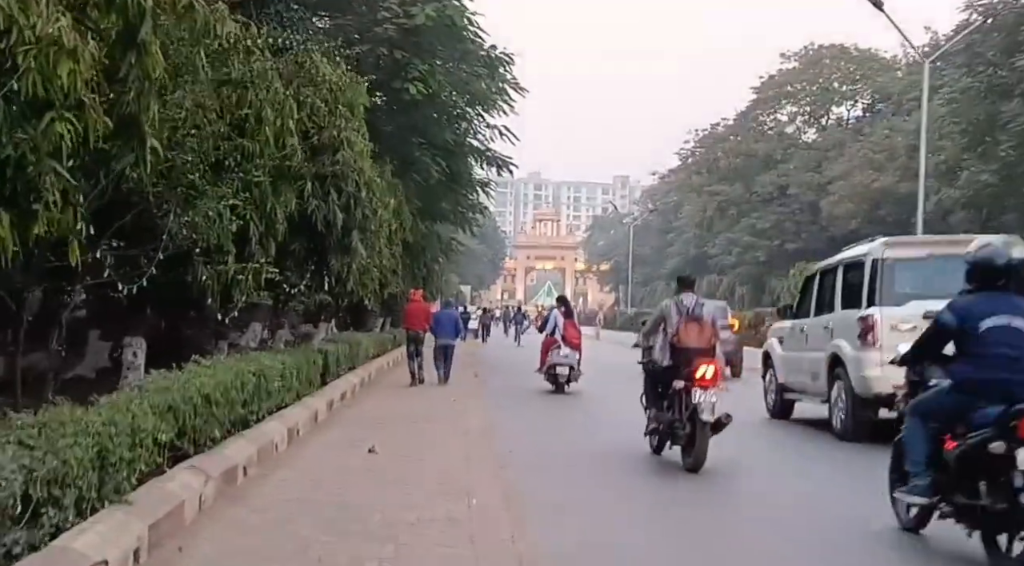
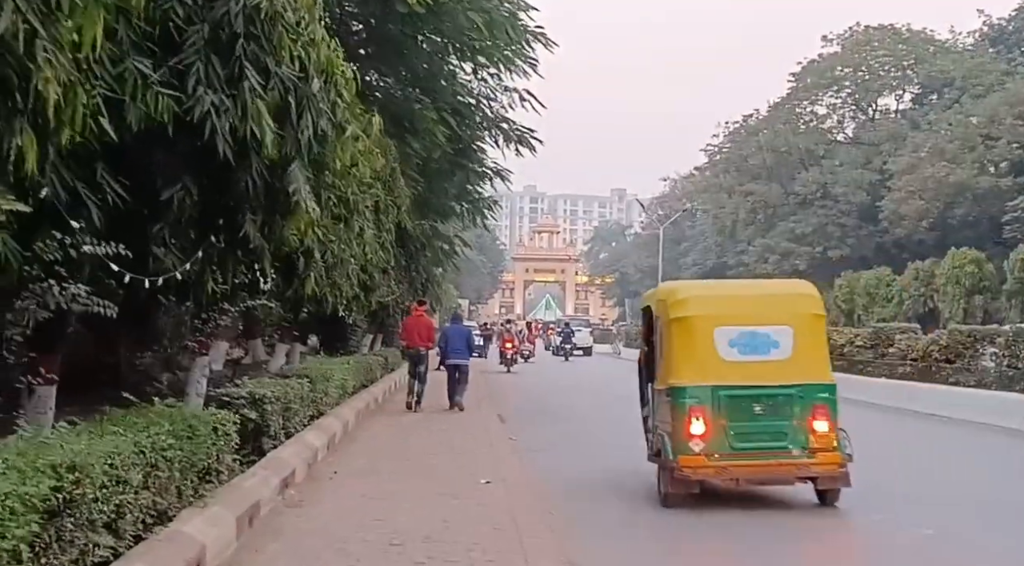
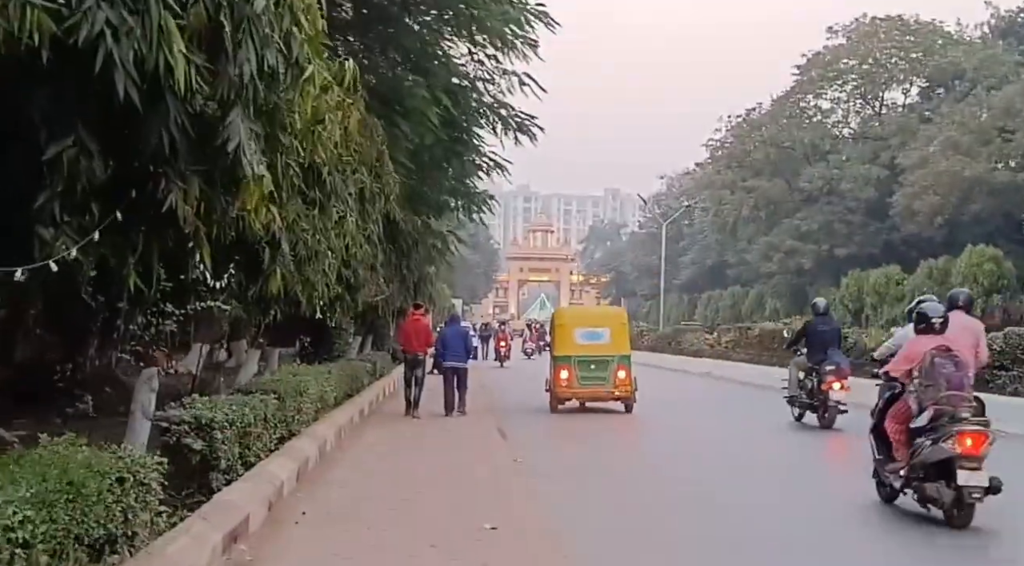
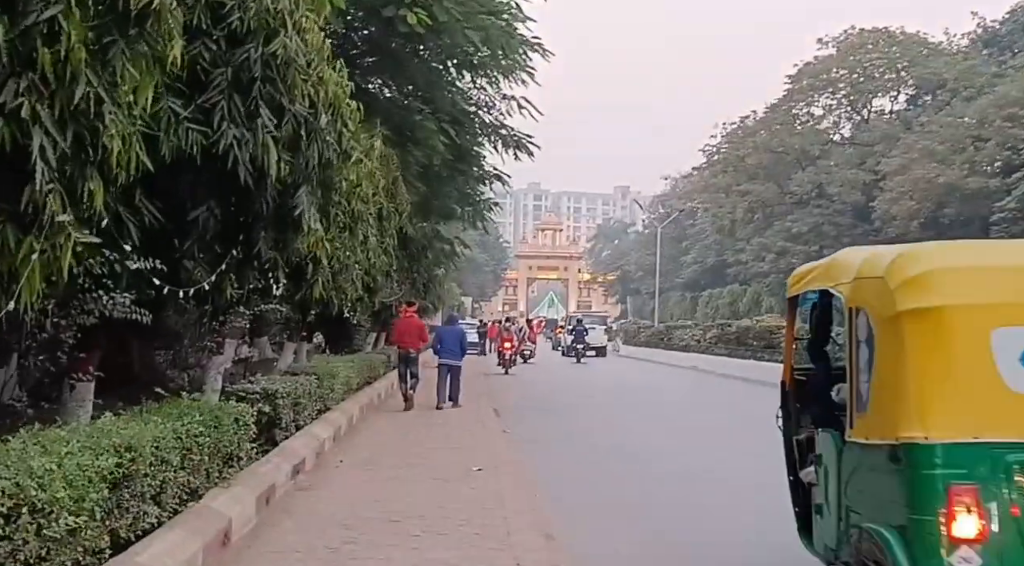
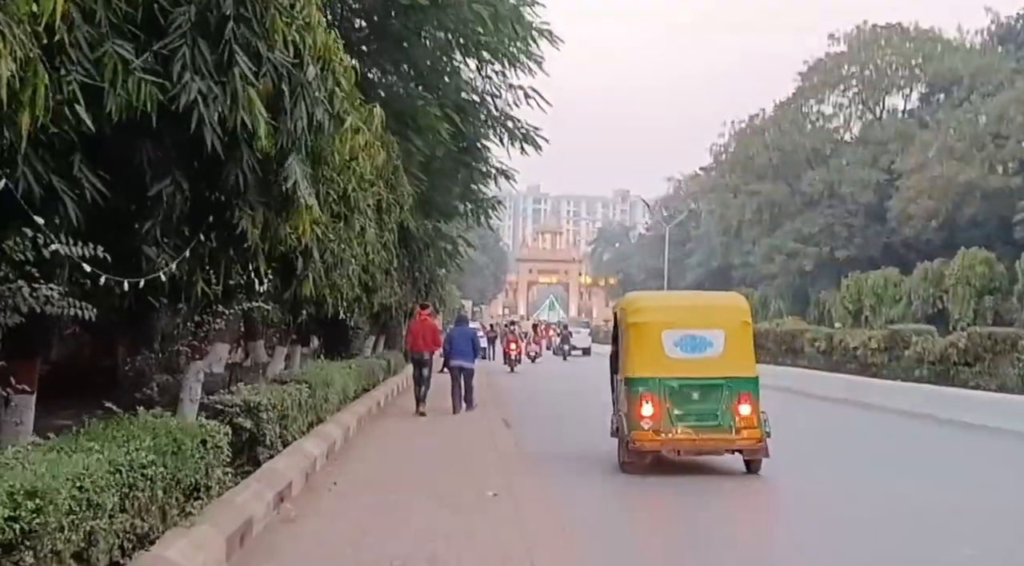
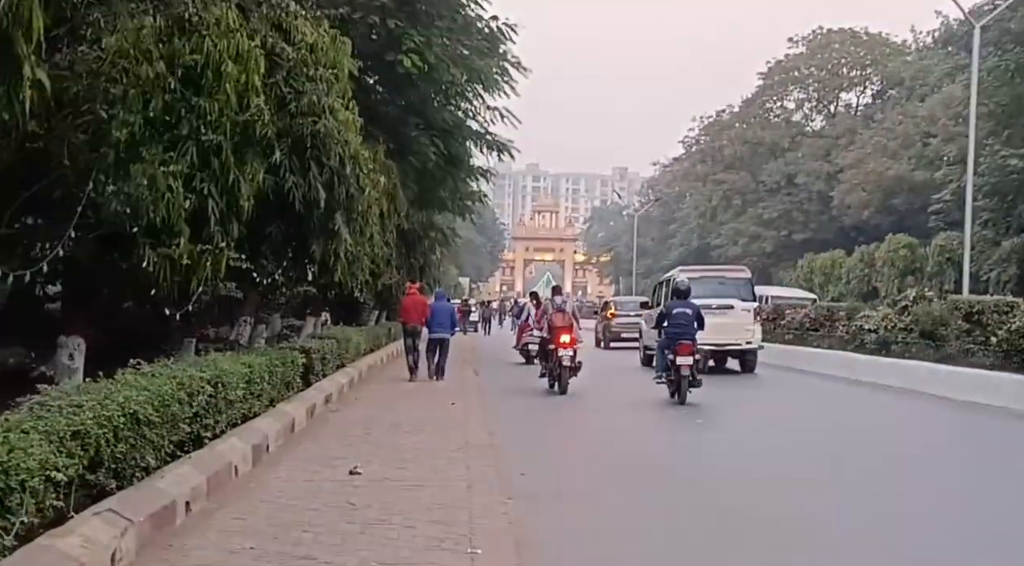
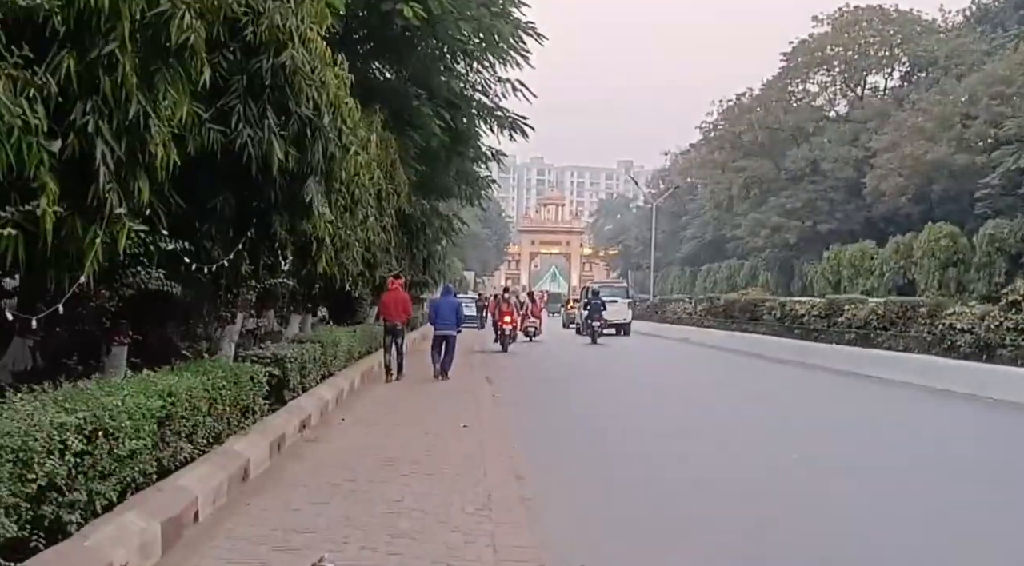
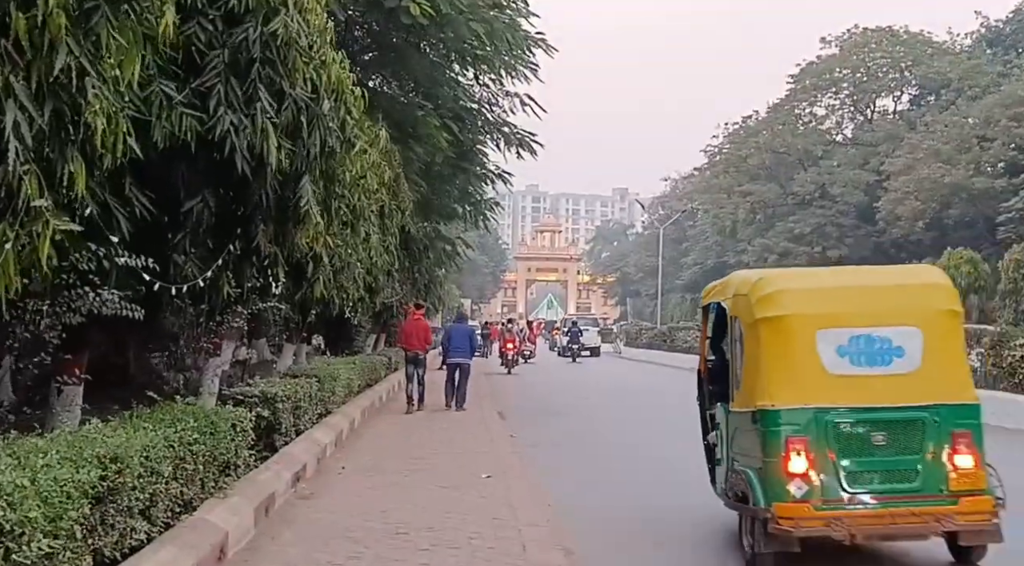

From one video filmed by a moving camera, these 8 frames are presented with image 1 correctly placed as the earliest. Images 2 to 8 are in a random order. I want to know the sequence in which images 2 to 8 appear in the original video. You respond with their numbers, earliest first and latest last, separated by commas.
6, 7, 4, 8, 2, 5, 3
